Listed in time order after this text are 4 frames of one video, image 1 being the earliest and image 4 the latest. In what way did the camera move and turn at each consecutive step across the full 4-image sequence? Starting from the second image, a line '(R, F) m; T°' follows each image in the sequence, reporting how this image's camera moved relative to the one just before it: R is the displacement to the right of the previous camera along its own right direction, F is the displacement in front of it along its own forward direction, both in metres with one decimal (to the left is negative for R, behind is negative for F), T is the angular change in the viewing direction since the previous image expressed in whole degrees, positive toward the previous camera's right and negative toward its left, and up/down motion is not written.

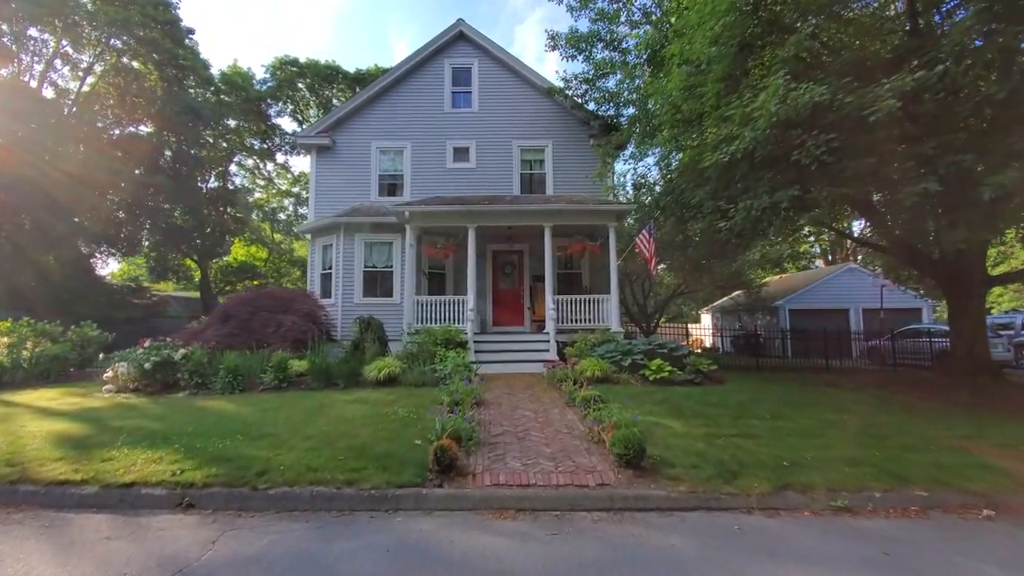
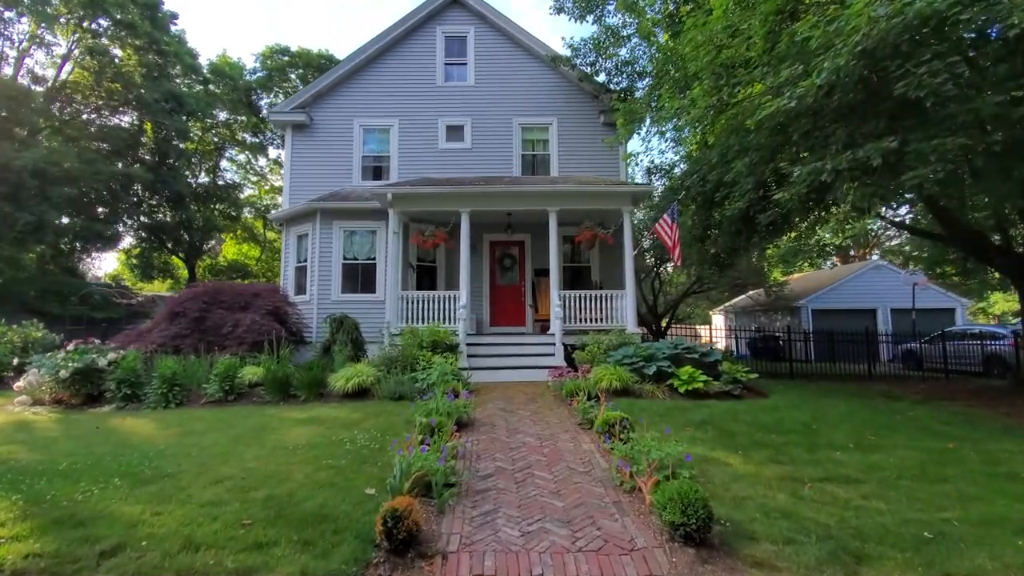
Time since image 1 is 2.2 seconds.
(+0.1, +1.9) m; 0°
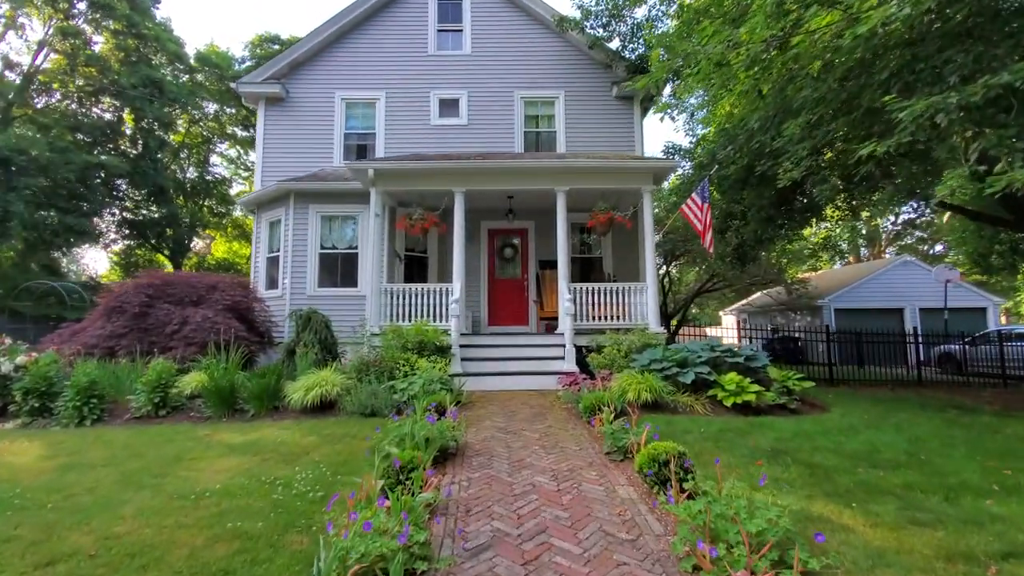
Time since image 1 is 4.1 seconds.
(0.0, +1.7) m; 0°
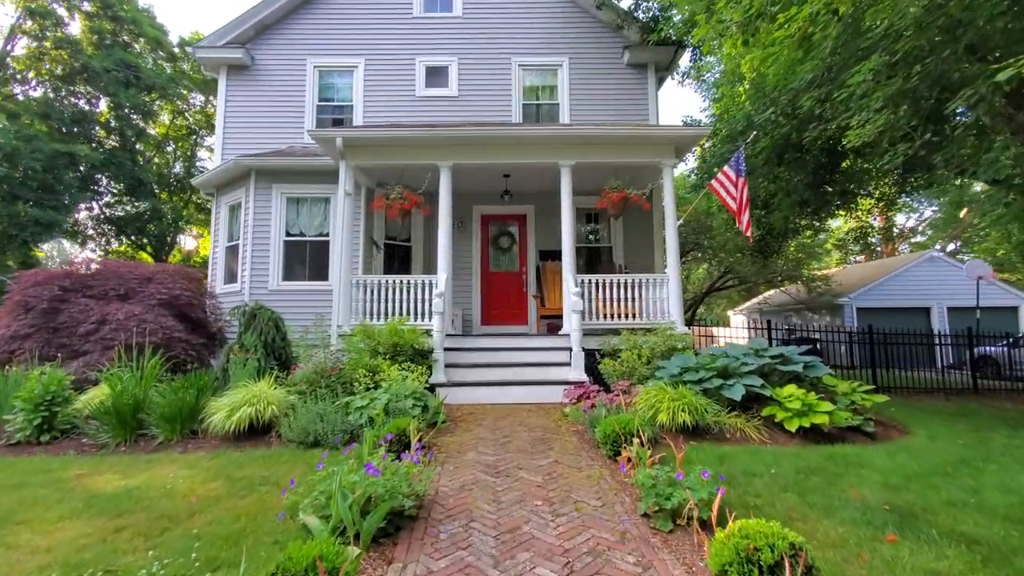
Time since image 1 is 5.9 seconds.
(+0.1, +1.6) m; 0°
